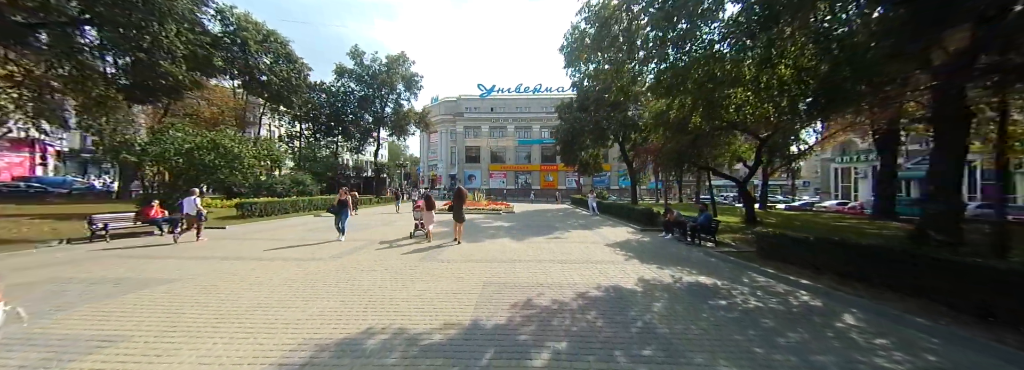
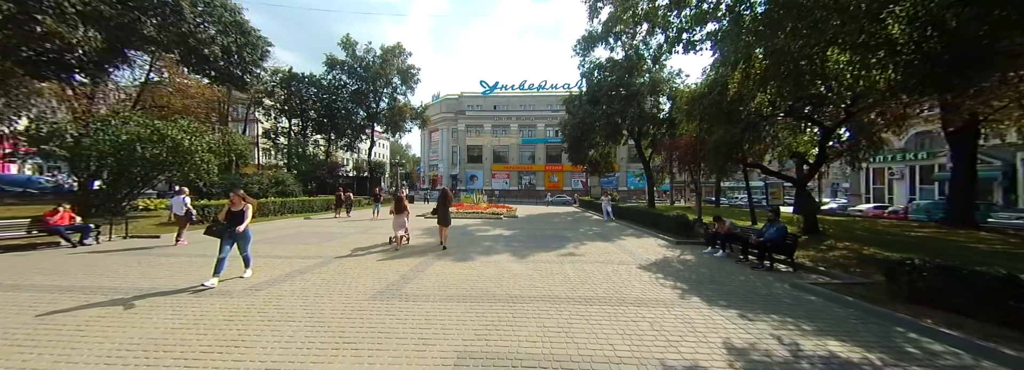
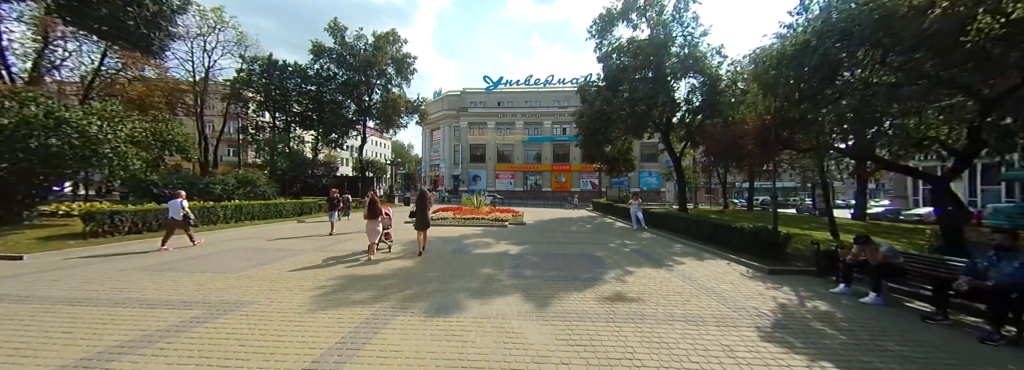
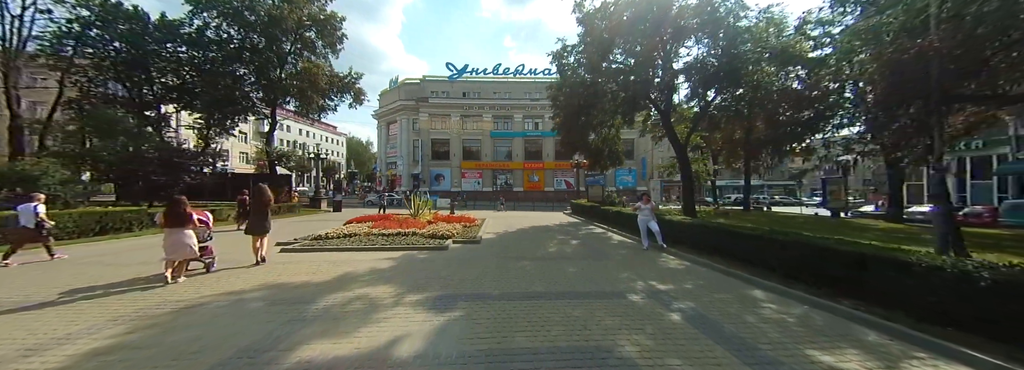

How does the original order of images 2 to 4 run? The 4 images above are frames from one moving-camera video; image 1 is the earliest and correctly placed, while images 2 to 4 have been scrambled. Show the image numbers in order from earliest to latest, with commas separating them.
2, 3, 4
